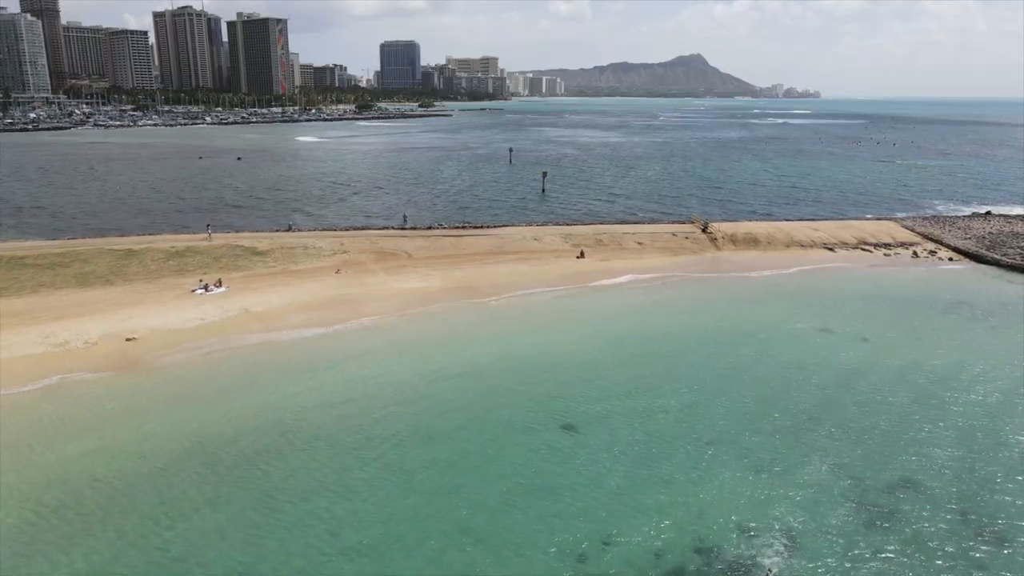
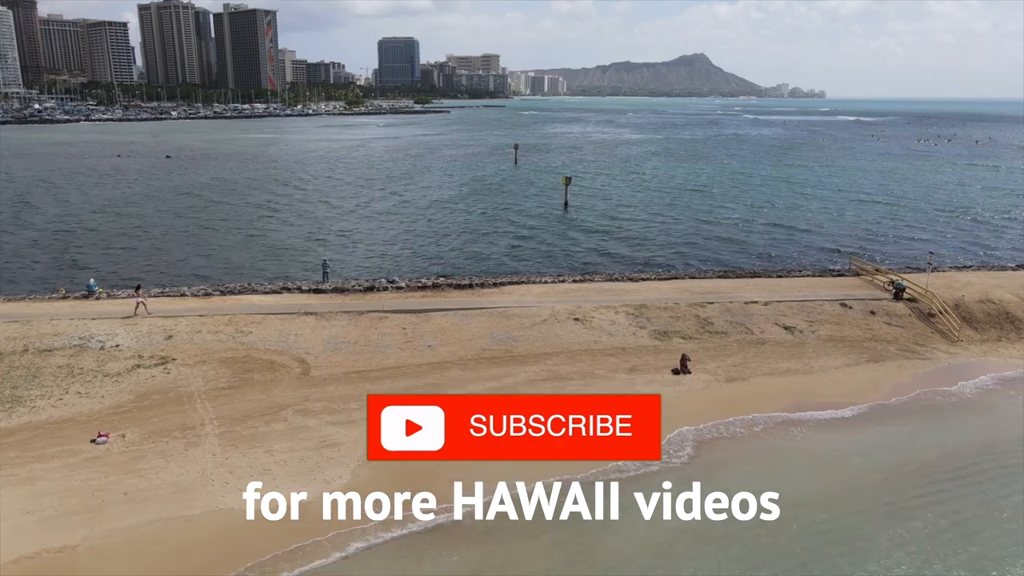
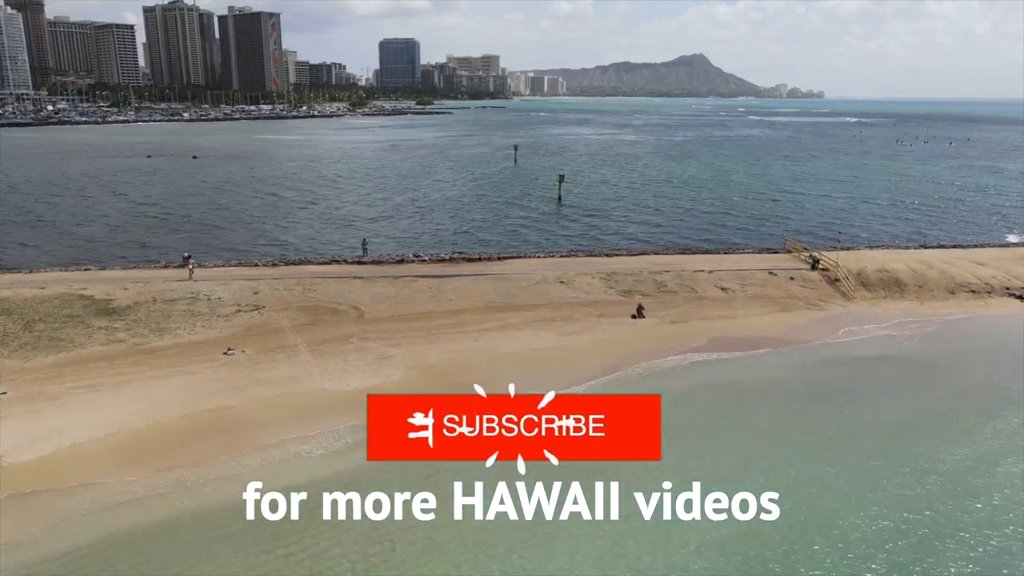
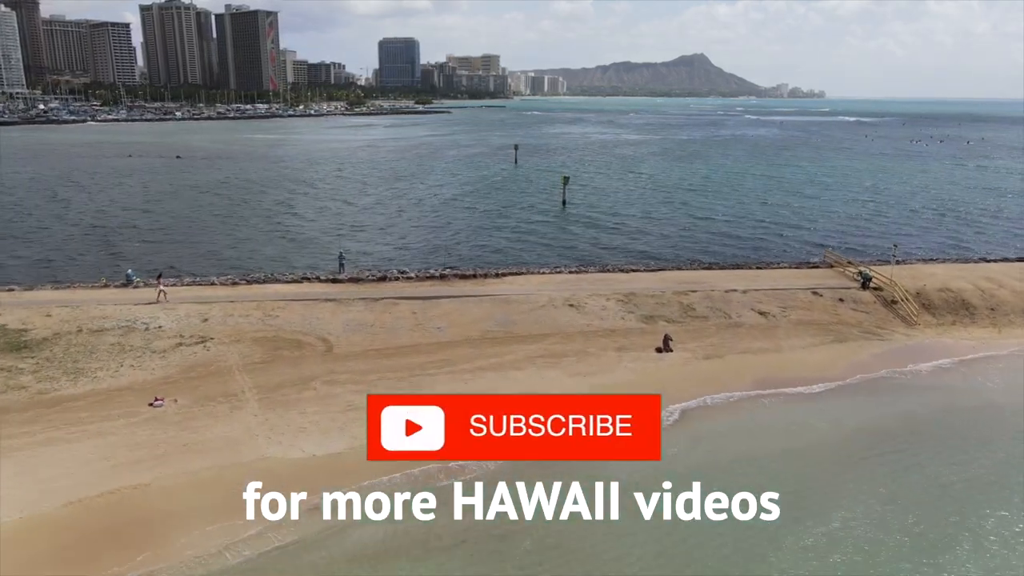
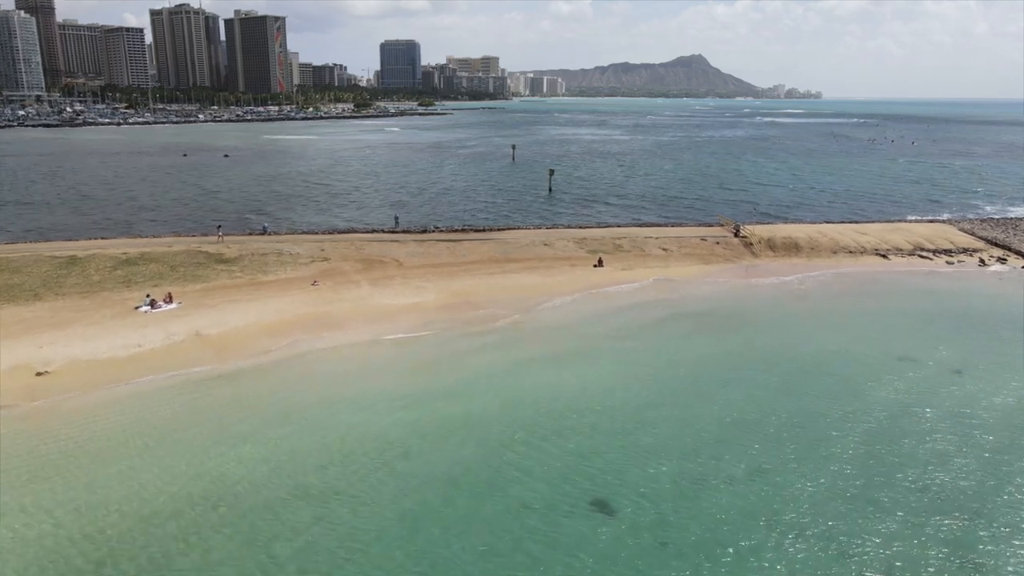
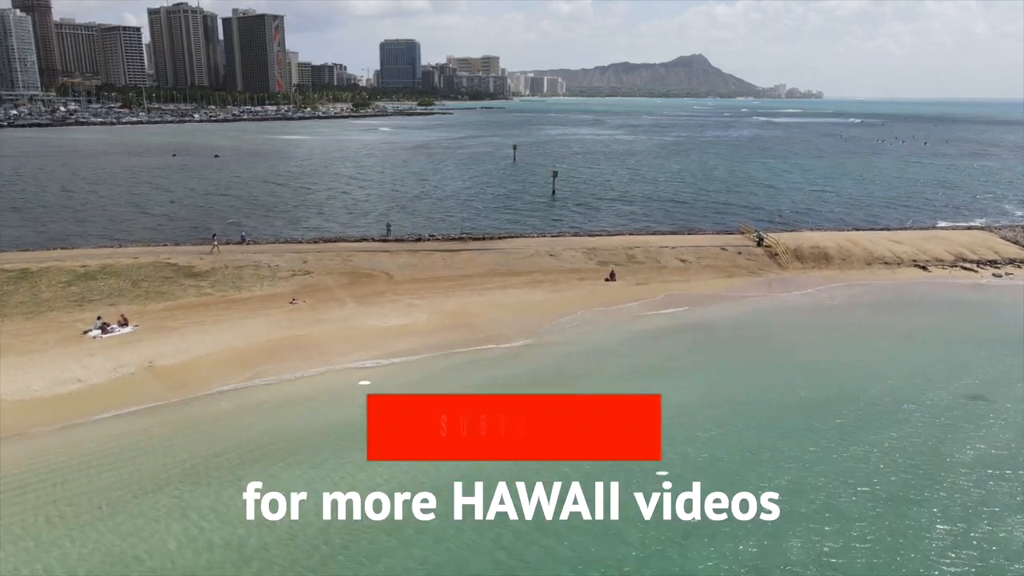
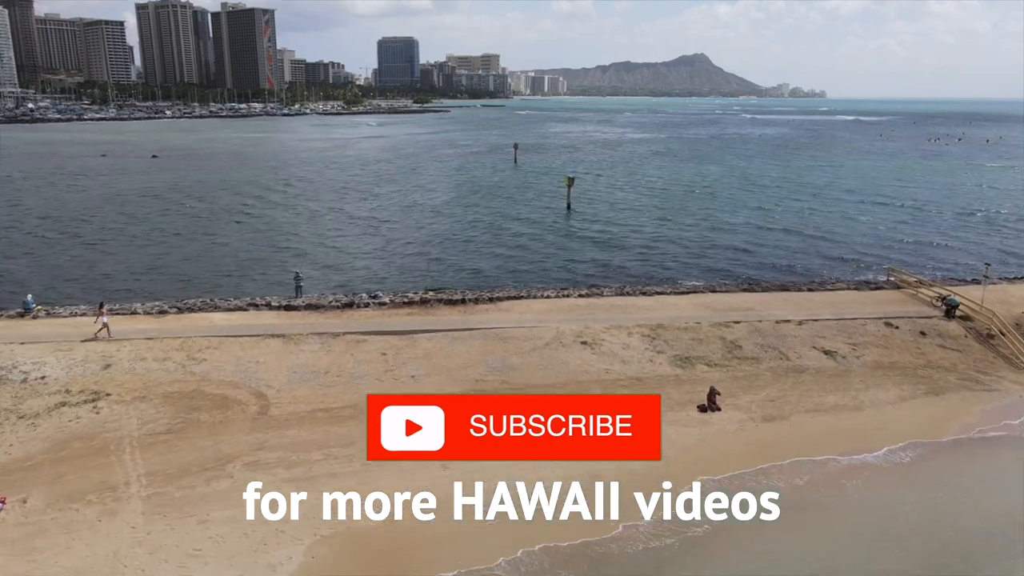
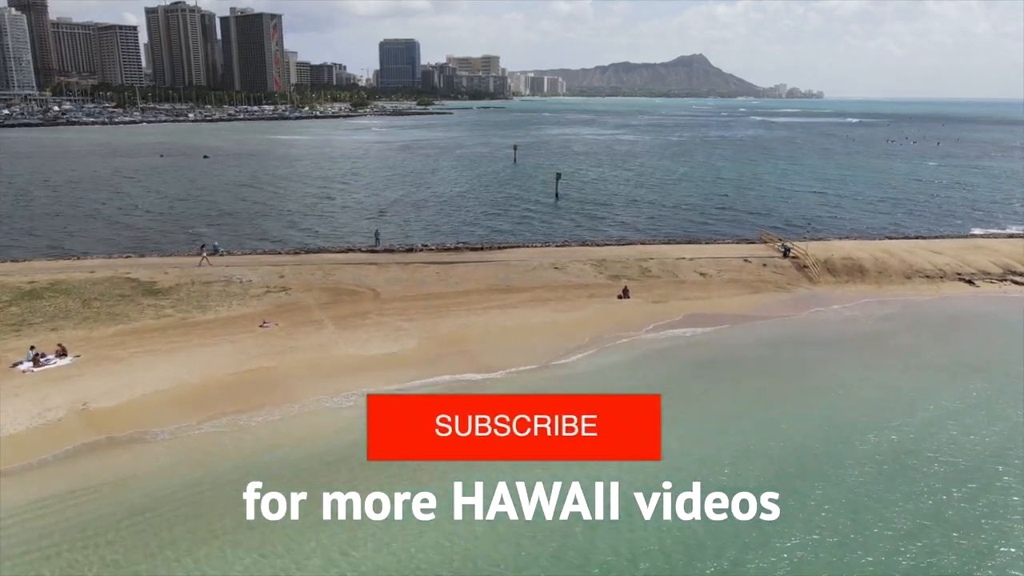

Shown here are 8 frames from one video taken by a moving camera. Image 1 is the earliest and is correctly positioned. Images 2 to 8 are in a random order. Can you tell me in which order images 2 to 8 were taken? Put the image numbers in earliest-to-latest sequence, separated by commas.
5, 6, 8, 3, 4, 2, 7
